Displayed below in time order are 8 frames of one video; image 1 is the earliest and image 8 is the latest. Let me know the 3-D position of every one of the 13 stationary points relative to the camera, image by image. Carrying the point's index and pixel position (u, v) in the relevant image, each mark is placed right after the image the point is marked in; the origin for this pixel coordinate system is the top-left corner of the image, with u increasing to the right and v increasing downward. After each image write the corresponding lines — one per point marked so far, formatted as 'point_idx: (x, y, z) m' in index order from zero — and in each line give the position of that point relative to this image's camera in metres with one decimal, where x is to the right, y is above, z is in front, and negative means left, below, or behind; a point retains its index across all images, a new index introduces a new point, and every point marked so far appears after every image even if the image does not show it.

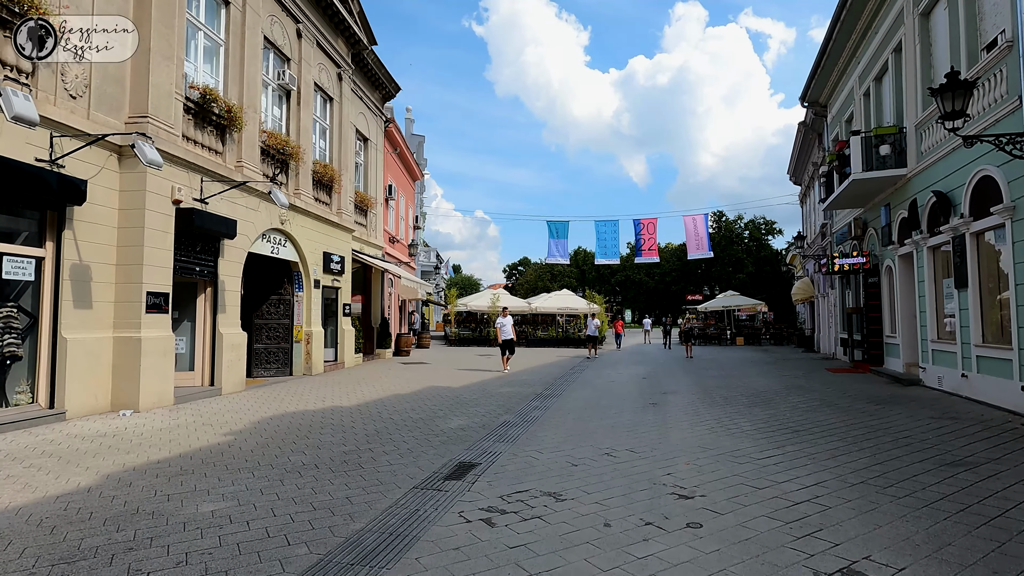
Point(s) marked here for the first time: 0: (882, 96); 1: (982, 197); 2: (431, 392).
0: (+9.8, +5.1, +14.2) m
1: (+7.9, +1.5, +9.0) m
2: (-1.7, -2.2, +11.2) m
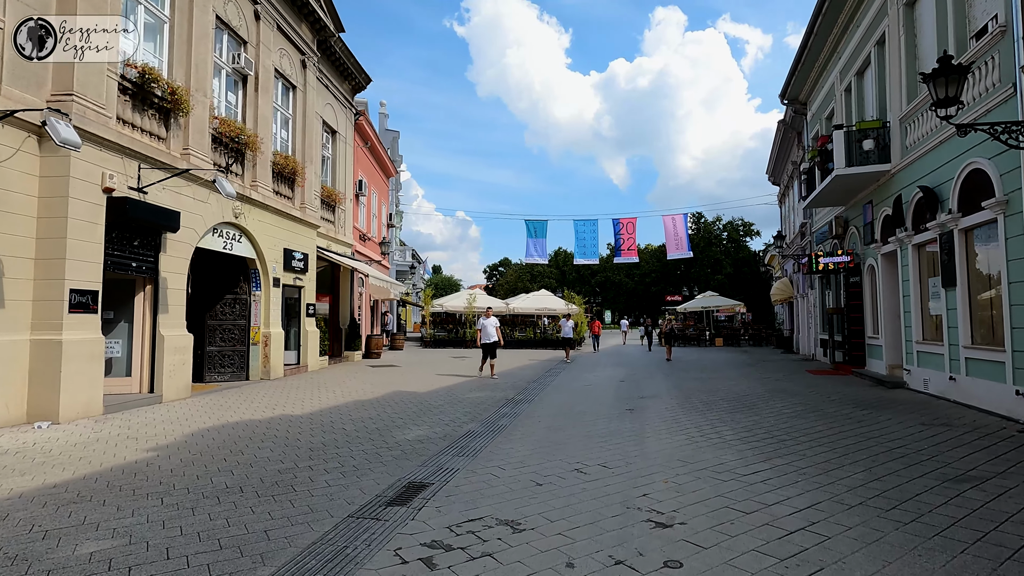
0: (+9.1, +5.1, +13.9) m
1: (+7.3, +1.6, +8.6) m
2: (-2.3, -2.1, +10.5) m
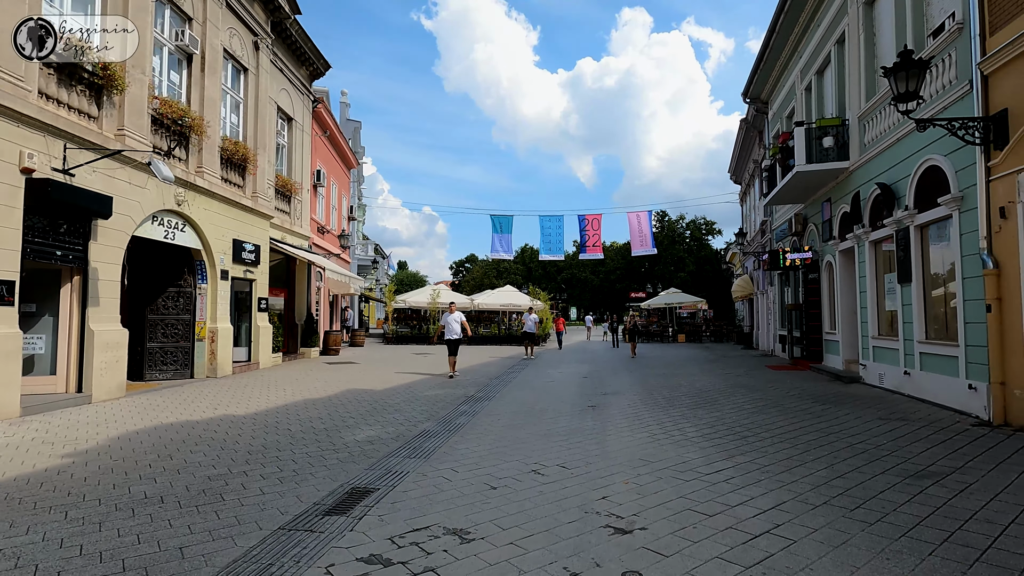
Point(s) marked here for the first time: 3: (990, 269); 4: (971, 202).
0: (+8.1, +5.2, +14.0) m
1: (+6.7, +1.6, +8.7) m
2: (-3.0, -2.0, +10.0) m
3: (+6.2, +0.2, +7.0) m
4: (+6.4, +1.2, +7.5) m
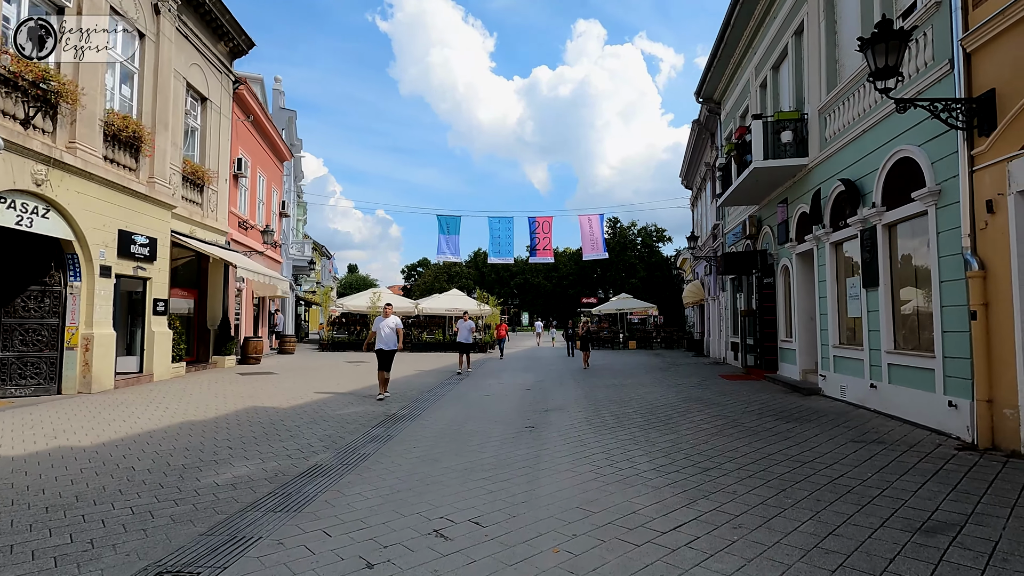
0: (+6.7, +5.1, +13.4) m
1: (+5.7, +1.6, +7.9) m
2: (-4.2, -2.0, +8.4) m
3: (+5.3, +0.2, +6.1) m
4: (+5.5, +1.2, +6.7) m
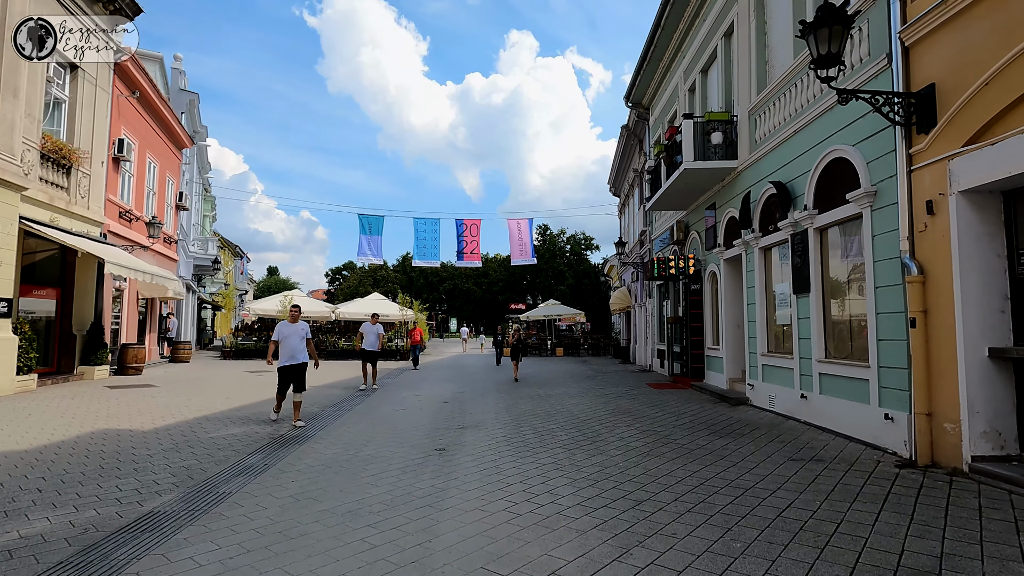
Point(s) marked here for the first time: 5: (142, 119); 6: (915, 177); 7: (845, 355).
0: (+4.8, +4.9, +13.2) m
1: (+4.5, +1.5, +7.6) m
2: (-5.4, -2.0, +6.7) m
3: (+4.3, +0.1, +5.8) m
4: (+4.5, +1.1, +6.4) m
5: (-12.5, +5.7, +18.1) m
6: (+4.5, +1.2, +5.9) m
7: (+4.6, -0.9, +7.4) m
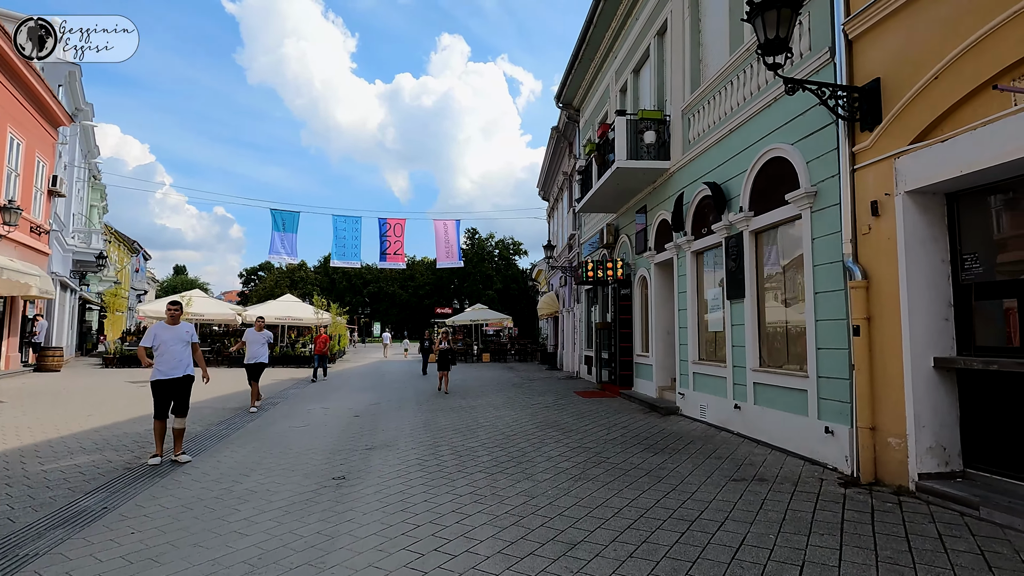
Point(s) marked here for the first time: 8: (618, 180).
0: (+3.1, +4.8, +12.9) m
1: (+3.4, +1.4, +7.3) m
2: (-6.3, -1.9, +5.1) m
3: (+3.5, +0.1, +5.4) m
4: (+3.6, +1.0, +6.1) m
5: (-14.7, +5.8, +15.5) m
6: (+3.6, +1.2, +5.6) m
7: (+3.5, -1.0, +7.1) m
8: (+2.2, +2.3, +11.3) m
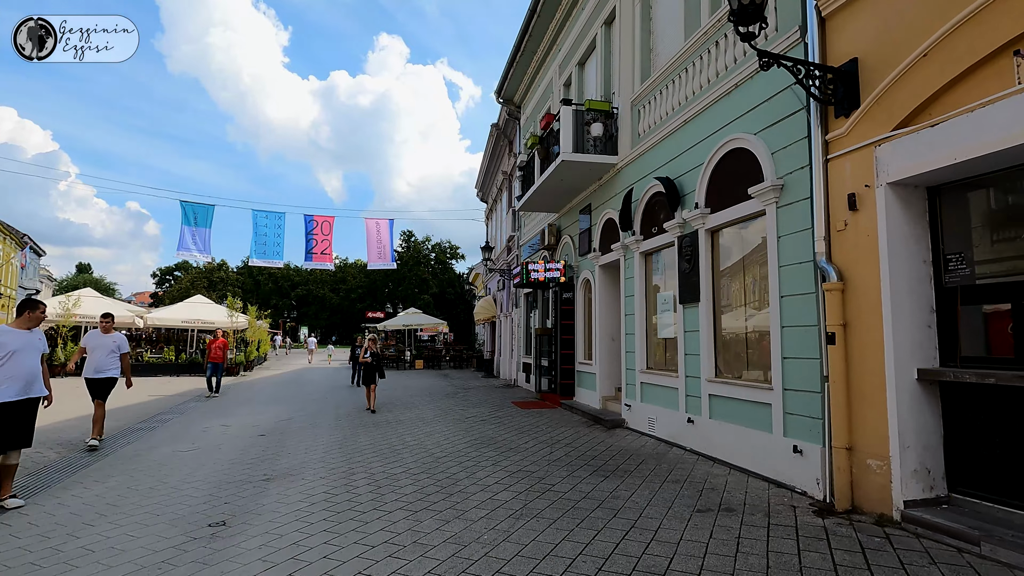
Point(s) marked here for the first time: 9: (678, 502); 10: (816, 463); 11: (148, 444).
0: (+1.7, +4.7, +12.3) m
1: (+2.6, +1.4, +6.7) m
2: (-6.8, -1.8, +3.3) m
3: (+2.9, +0.1, +4.9) m
4: (+2.9, +1.0, +5.5) m
5: (-16.3, +5.9, +12.8) m
6: (+3.0, +1.1, +5.1) m
7: (+2.7, -1.0, +6.5) m
8: (+1.0, +2.2, +10.5) m
9: (+1.5, -2.0, +5.0) m
10: (+2.9, -1.6, +5.1) m
11: (-5.3, -2.3, +7.9) m
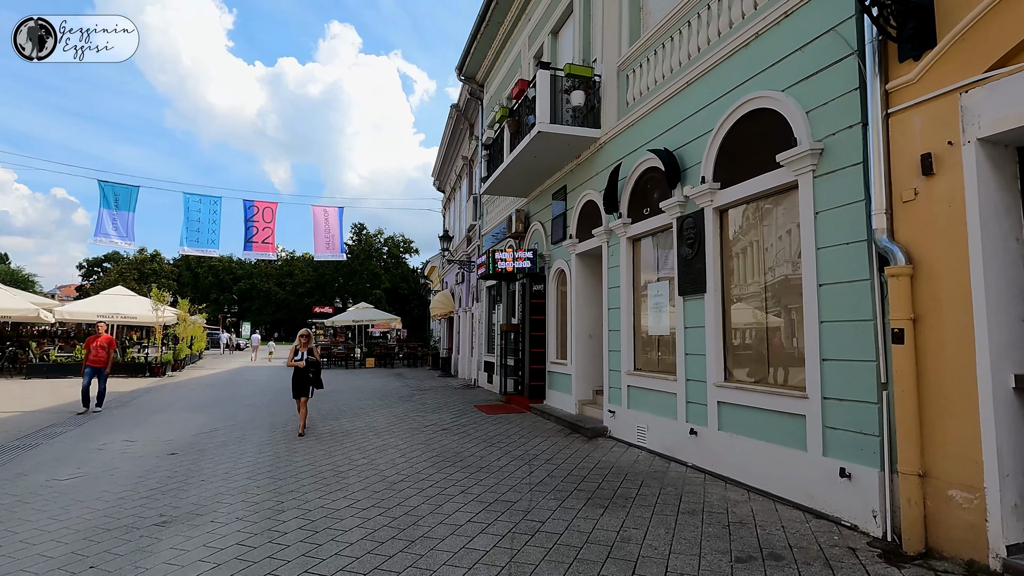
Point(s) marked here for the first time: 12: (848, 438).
0: (+1.0, +4.9, +11.1) m
1: (+2.4, +1.5, +5.7) m
2: (-6.7, -1.6, +1.5) m
3: (+2.8, +0.2, +3.9) m
4: (+2.8, +1.1, +4.5) m
5: (-16.9, +6.2, +10.0) m
6: (+2.9, +1.3, +4.1) m
7: (+2.5, -0.9, +5.5) m
8: (+0.4, +2.4, +9.3) m
9: (+1.4, -1.9, +3.9) m
10: (+2.7, -1.5, +4.1) m
11: (-5.7, -2.1, +6.2) m
12: (+2.7, -1.2, +4.3) m
